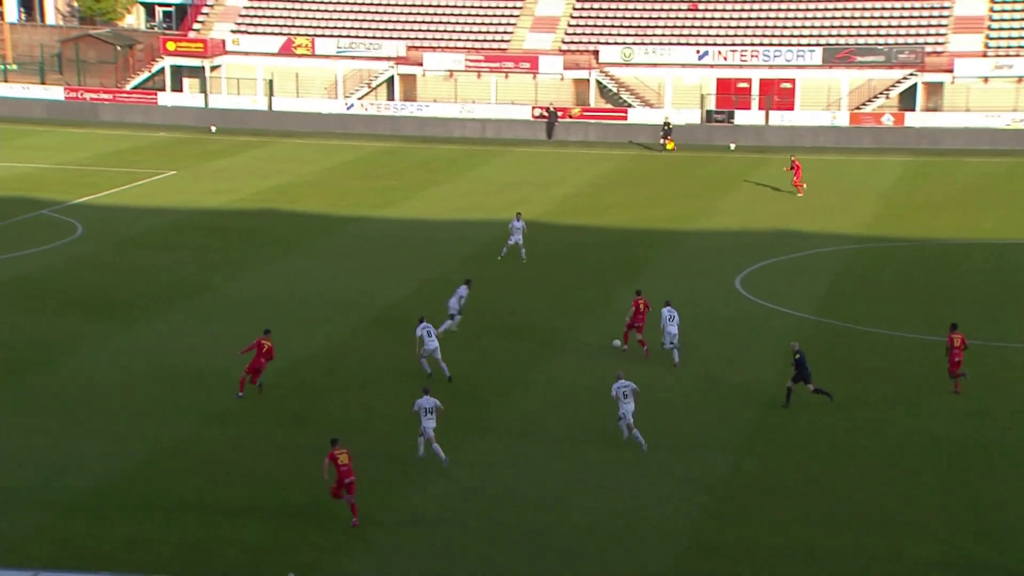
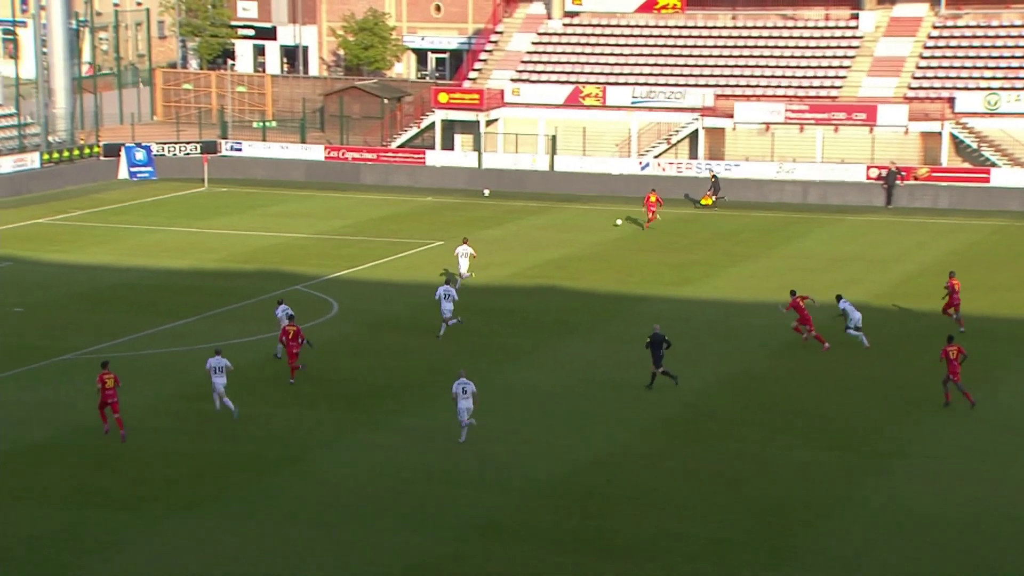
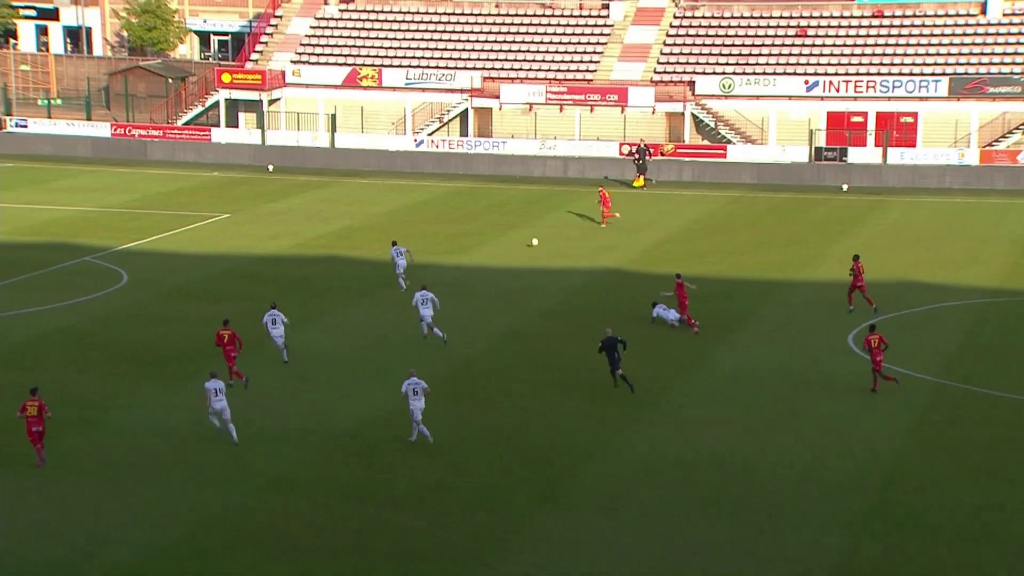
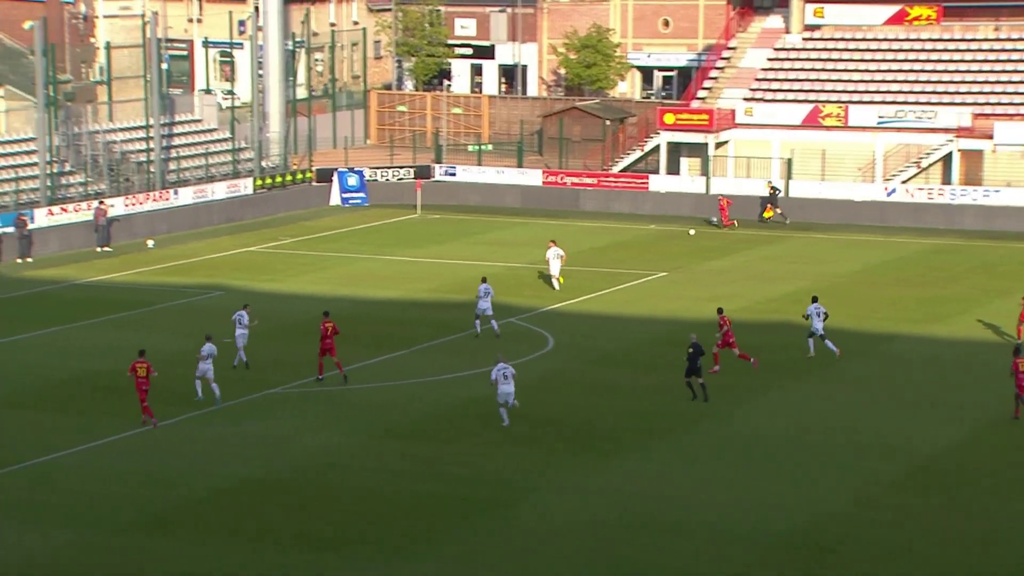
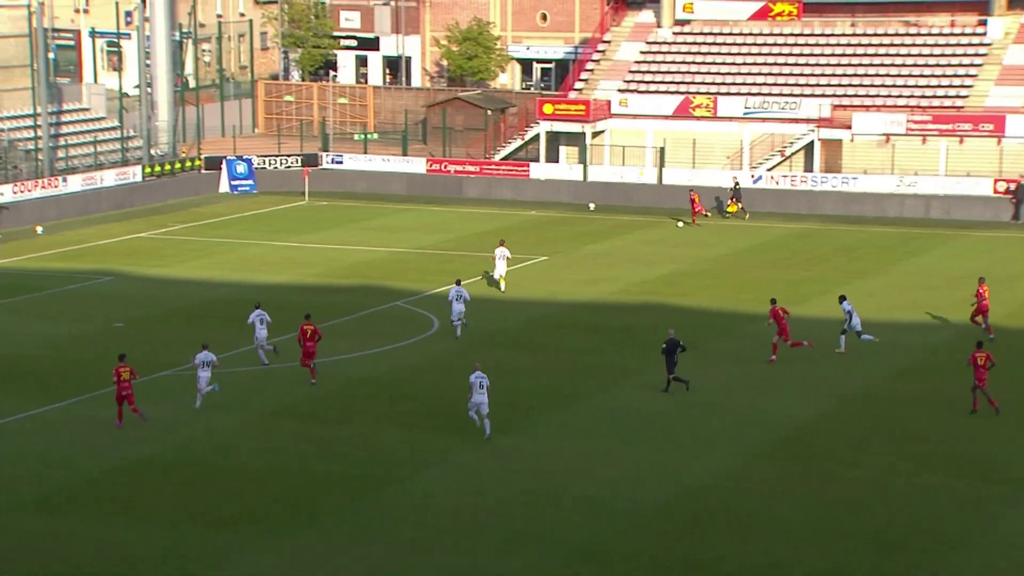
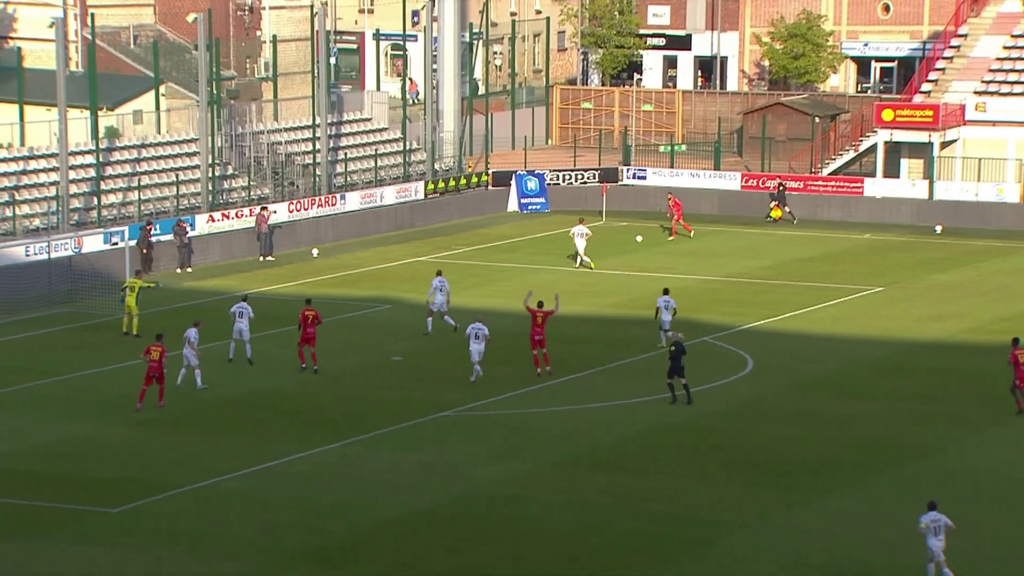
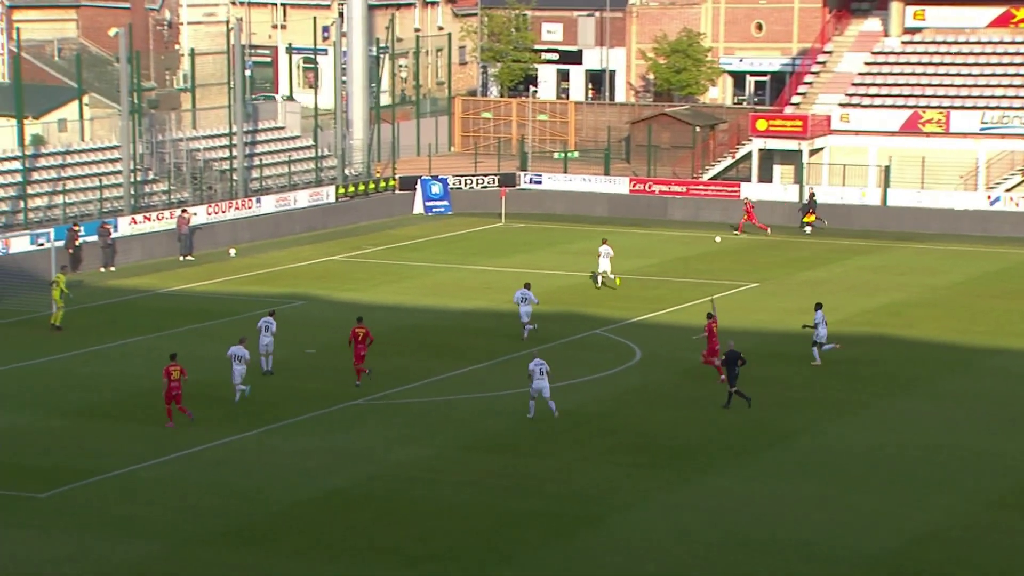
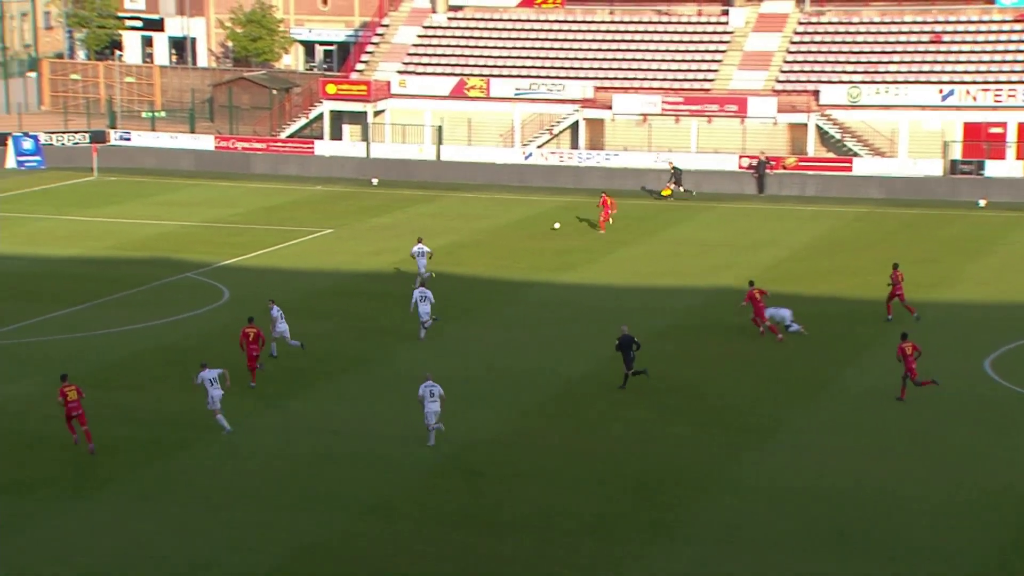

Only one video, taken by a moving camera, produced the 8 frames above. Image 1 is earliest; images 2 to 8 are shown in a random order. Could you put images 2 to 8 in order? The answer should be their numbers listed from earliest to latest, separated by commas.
3, 8, 2, 5, 4, 7, 6
